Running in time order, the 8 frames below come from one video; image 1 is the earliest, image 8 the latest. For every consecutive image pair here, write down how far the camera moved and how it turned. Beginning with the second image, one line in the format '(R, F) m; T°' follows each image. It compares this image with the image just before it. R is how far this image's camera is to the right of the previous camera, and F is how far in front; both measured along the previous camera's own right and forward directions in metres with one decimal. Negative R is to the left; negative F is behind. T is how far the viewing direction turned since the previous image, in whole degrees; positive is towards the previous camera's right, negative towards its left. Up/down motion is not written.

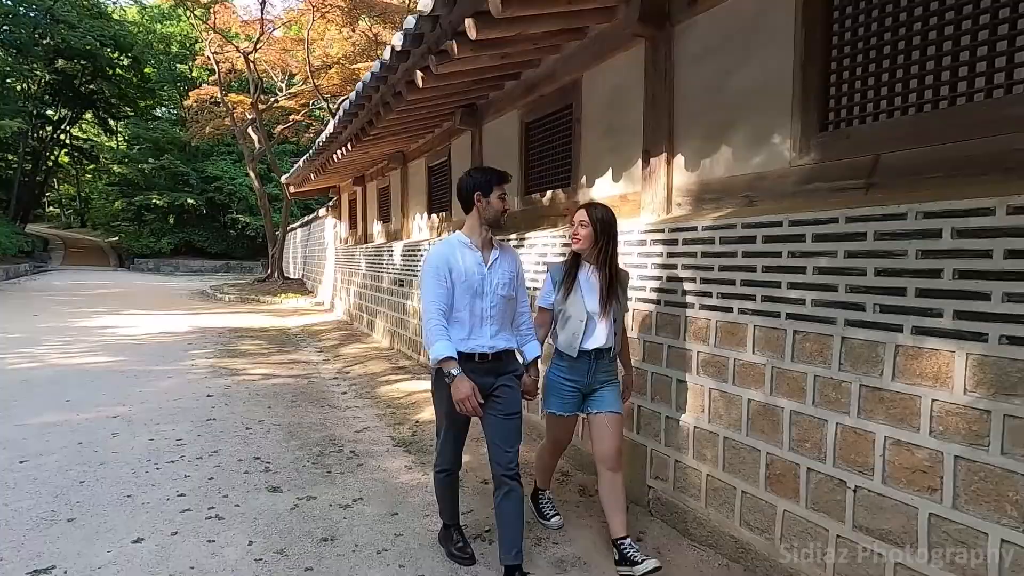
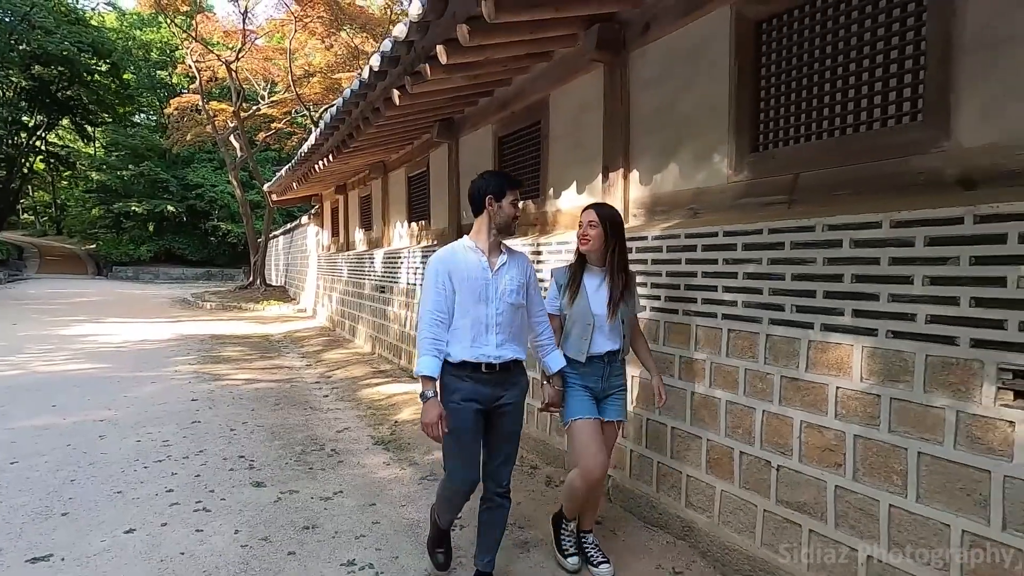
(+0.1, -0.3) m; +2°
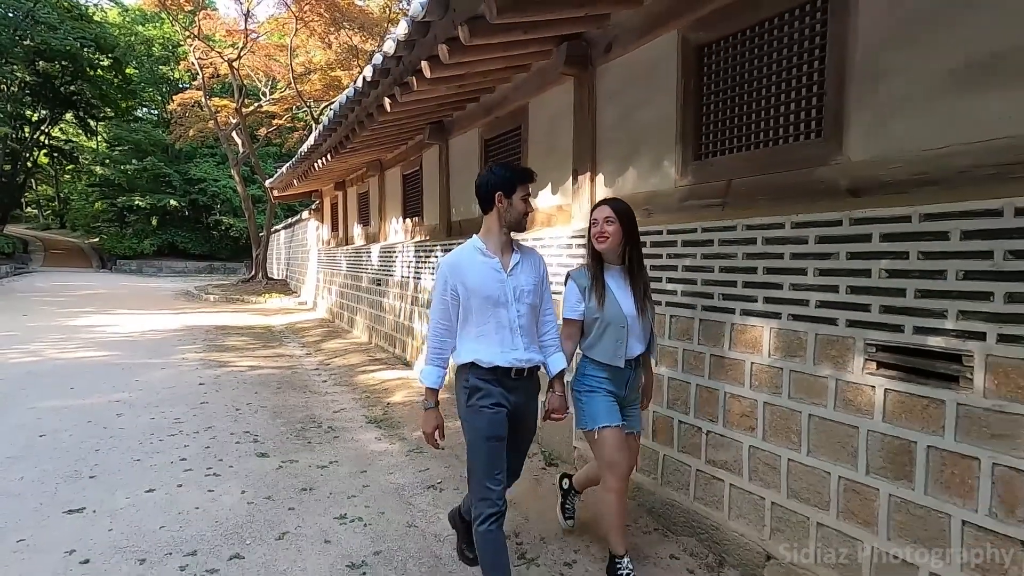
(+0.2, -0.4) m; 0°
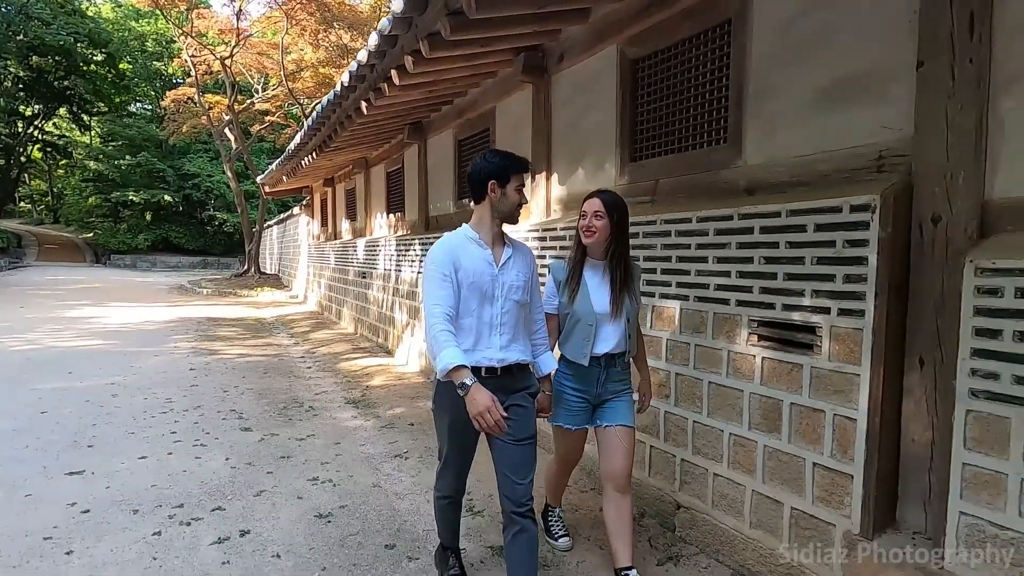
(+0.3, -0.4) m; 0°
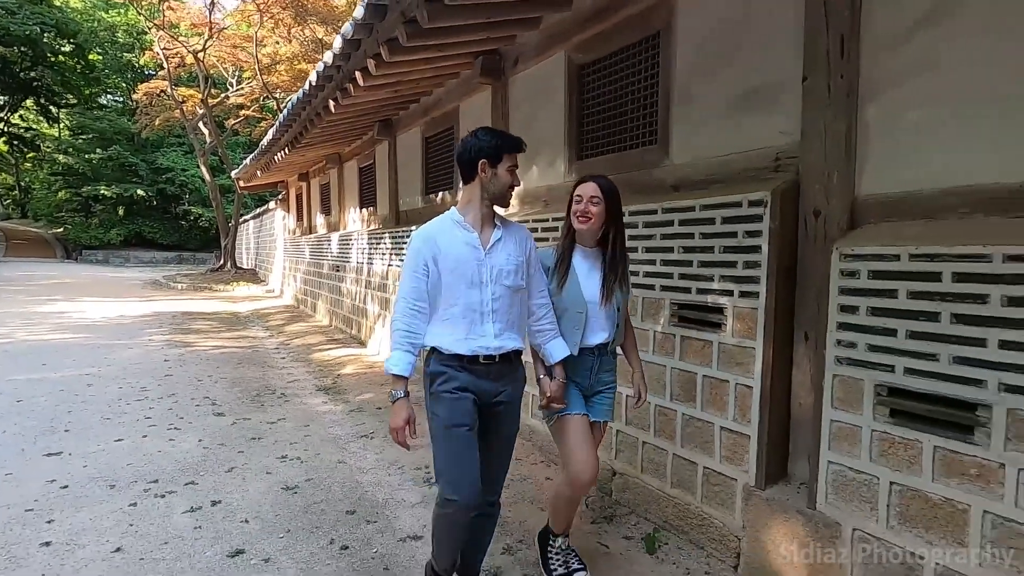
(+0.2, -0.3) m; +2°
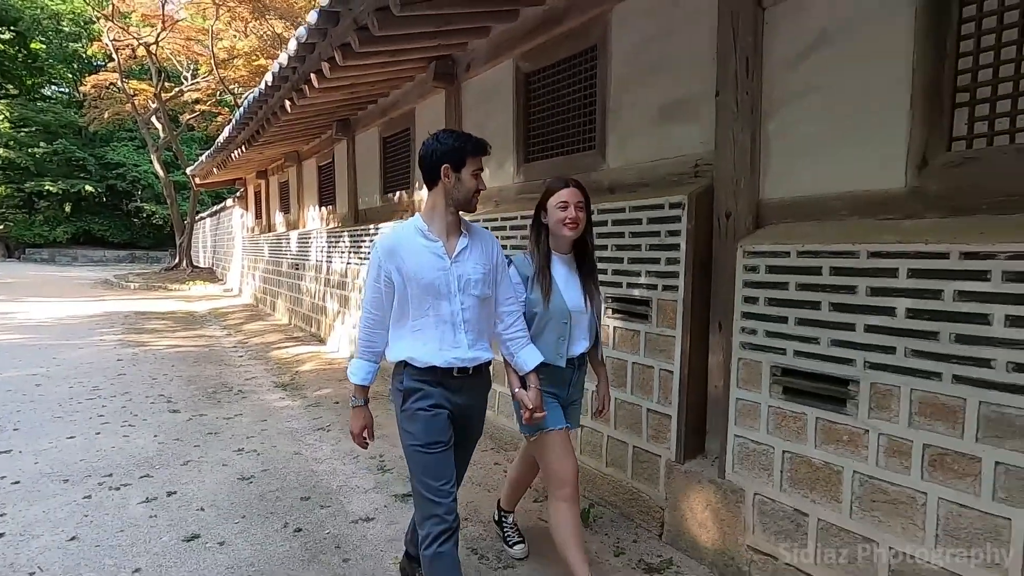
(+0.1, -0.2) m; +4°
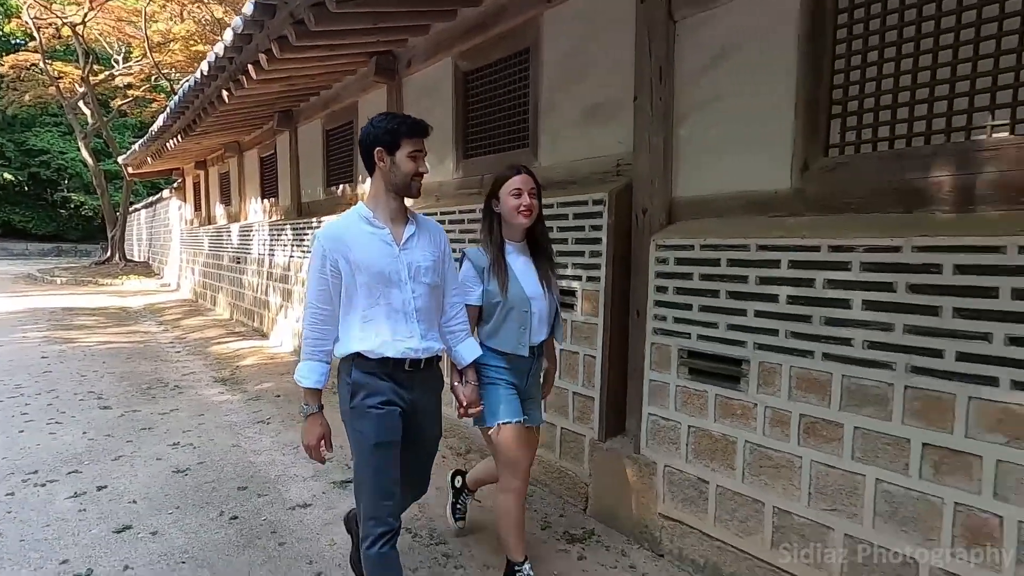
(+0.1, -0.1) m; +5°
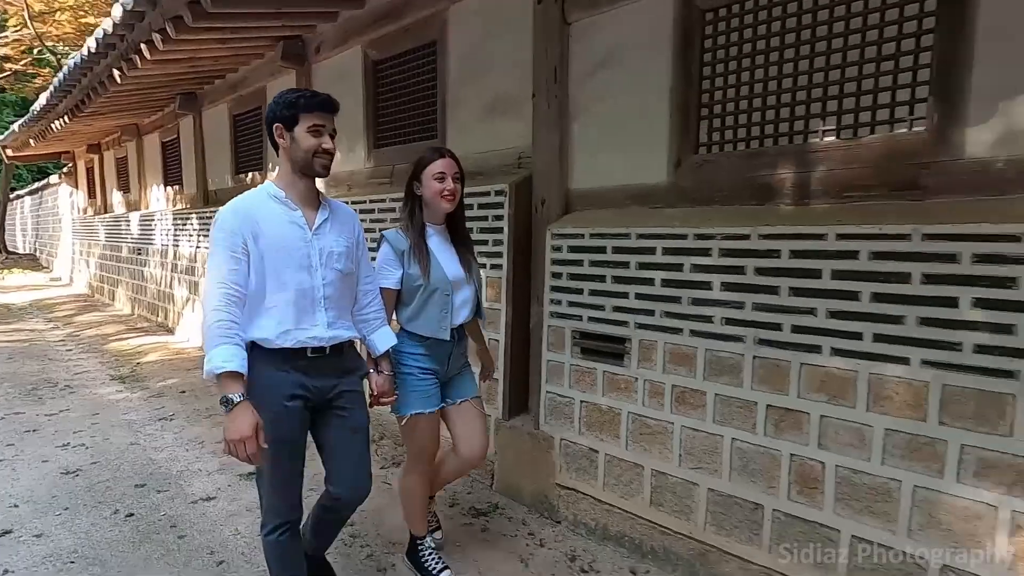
(+0.1, -0.1) m; +7°
